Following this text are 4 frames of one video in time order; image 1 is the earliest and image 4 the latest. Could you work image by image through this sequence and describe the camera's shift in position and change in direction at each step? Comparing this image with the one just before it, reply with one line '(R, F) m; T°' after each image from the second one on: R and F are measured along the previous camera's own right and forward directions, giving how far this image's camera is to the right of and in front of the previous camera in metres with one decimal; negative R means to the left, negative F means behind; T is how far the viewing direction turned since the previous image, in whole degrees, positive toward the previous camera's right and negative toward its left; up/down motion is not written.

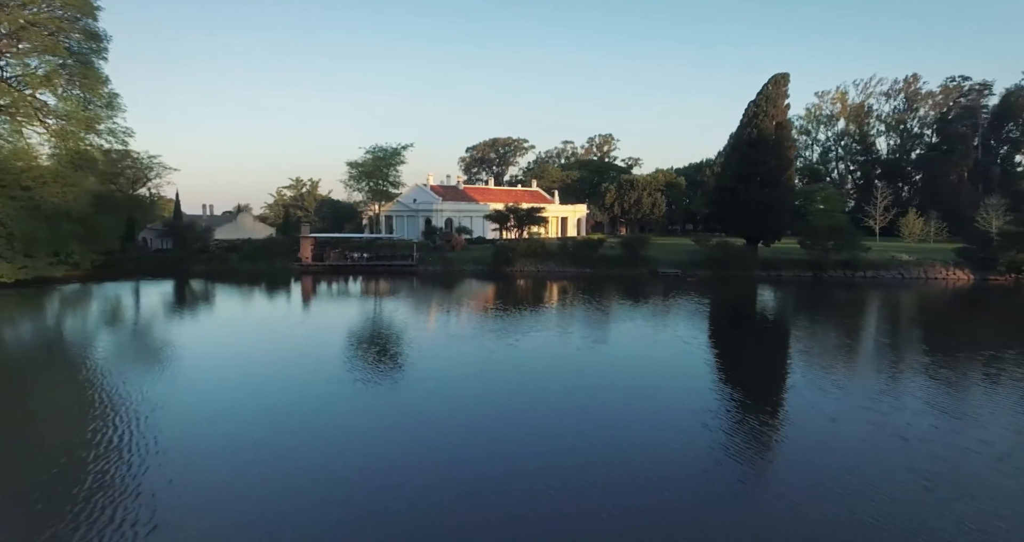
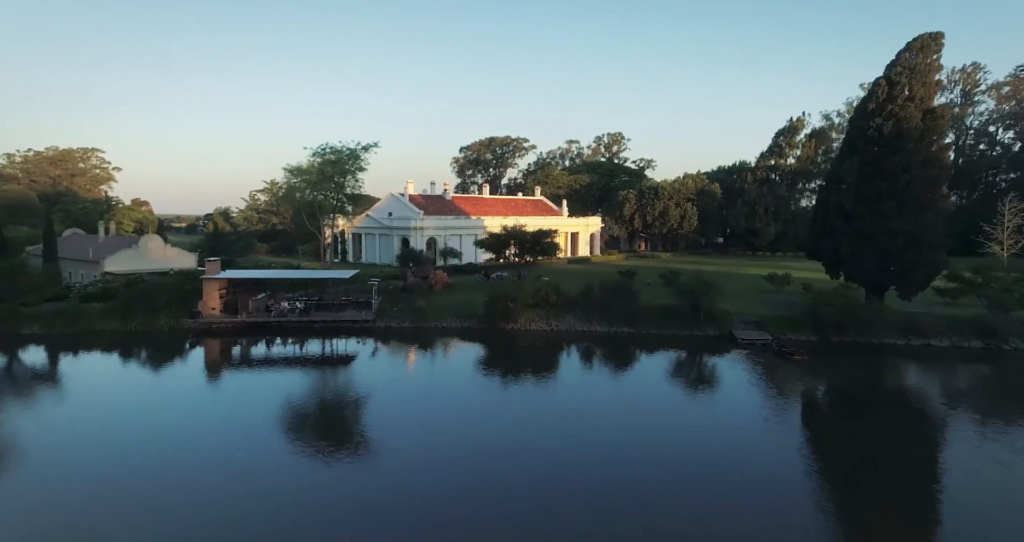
(-0.2, +14.1) m; 0°
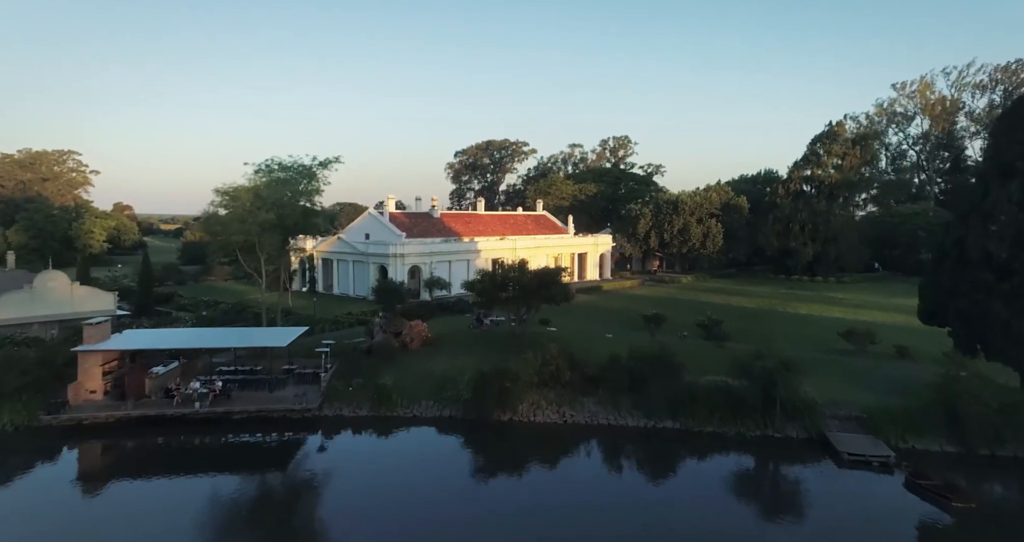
(0.0, +8.6) m; 0°
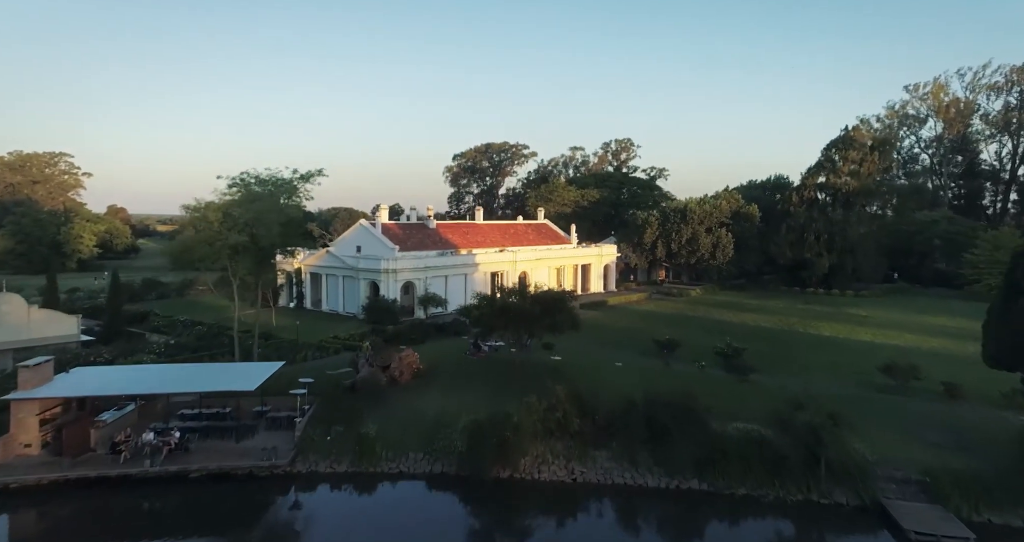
(0.0, +2.9) m; 0°
